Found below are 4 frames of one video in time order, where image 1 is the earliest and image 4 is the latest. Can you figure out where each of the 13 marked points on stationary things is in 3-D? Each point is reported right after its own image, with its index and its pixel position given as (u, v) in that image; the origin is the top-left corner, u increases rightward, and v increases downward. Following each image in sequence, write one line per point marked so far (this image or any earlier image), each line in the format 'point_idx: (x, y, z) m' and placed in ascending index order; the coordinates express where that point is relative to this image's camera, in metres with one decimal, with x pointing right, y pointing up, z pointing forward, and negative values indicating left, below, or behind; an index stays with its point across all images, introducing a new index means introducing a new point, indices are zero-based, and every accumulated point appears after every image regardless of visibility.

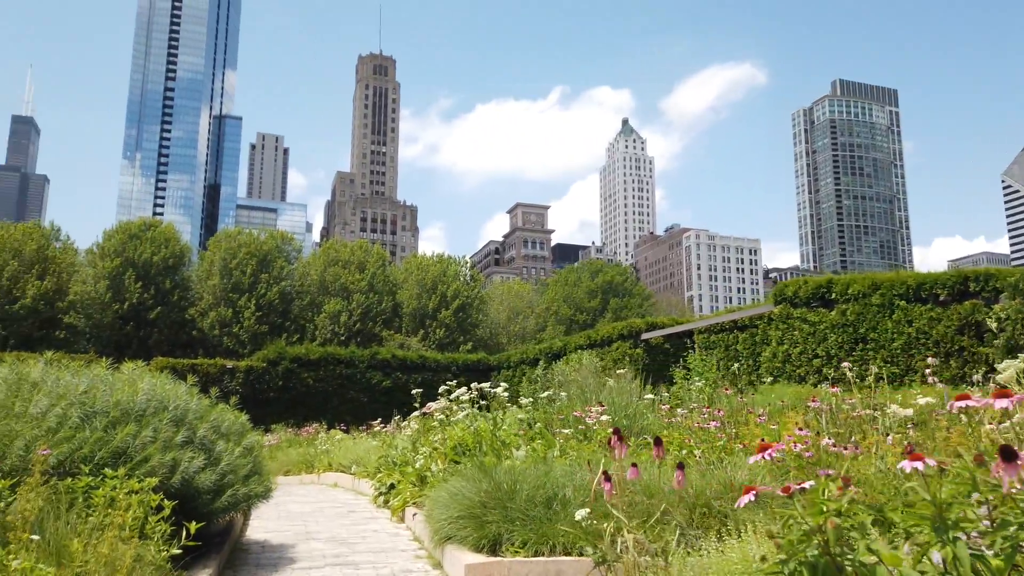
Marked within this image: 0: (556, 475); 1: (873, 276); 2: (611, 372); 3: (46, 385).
0: (+0.4, -1.4, +4.9) m
1: (+6.8, +0.2, +11.9) m
2: (+1.5, -1.3, +9.4) m
3: (-2.9, -0.6, +4.0) m
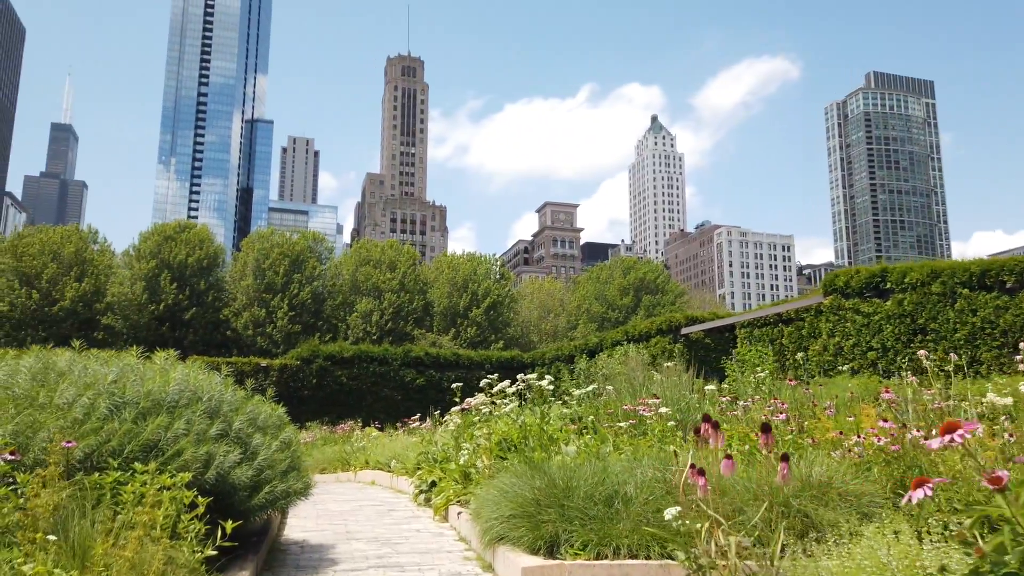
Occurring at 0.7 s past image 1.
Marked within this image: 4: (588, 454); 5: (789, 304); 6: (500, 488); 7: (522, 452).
0: (+0.7, -1.3, +4.5) m
1: (+7.4, +0.4, +11.2) m
2: (+2.1, -1.1, +9.0) m
3: (-2.6, -0.5, +3.7) m
4: (+0.6, -1.4, +5.2) m
5: (+6.0, -0.4, +13.8) m
6: (-0.1, -1.5, +4.7) m
7: (+0.1, -1.4, +5.4) m
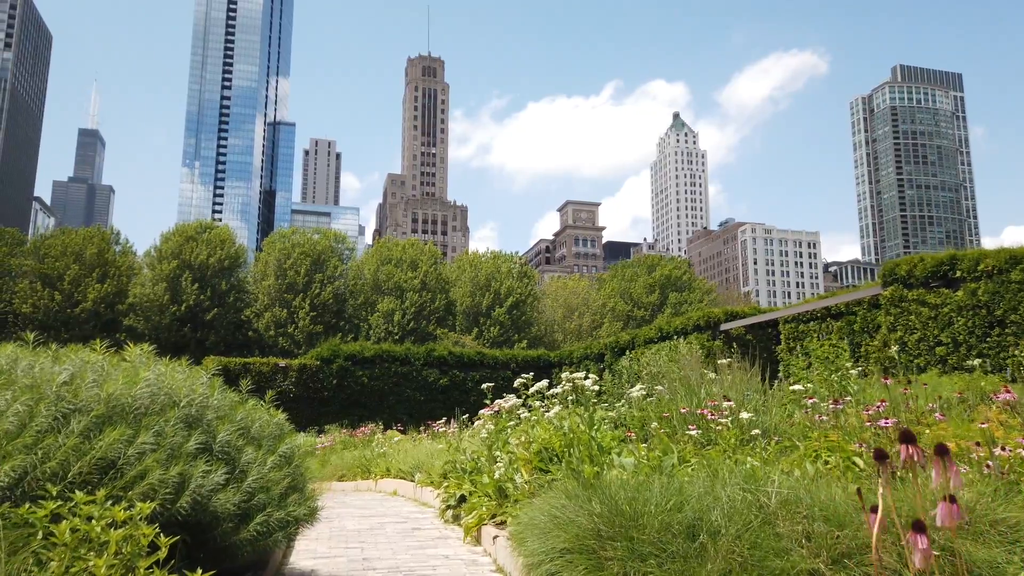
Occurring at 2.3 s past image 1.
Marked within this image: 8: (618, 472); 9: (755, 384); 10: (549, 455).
0: (+1.0, -1.2, +3.6) m
1: (+7.9, +0.6, +10.1) m
2: (+2.5, -0.9, +8.0) m
3: (-2.3, -0.4, +2.9) m
4: (+0.9, -1.2, +4.3) m
5: (+6.6, -0.2, +12.7) m
6: (+0.2, -1.4, +3.8) m
7: (+0.4, -1.3, +4.6) m
8: (+0.7, -1.2, +4.3) m
9: (+2.4, -0.9, +6.3) m
10: (+0.3, -1.4, +5.1) m
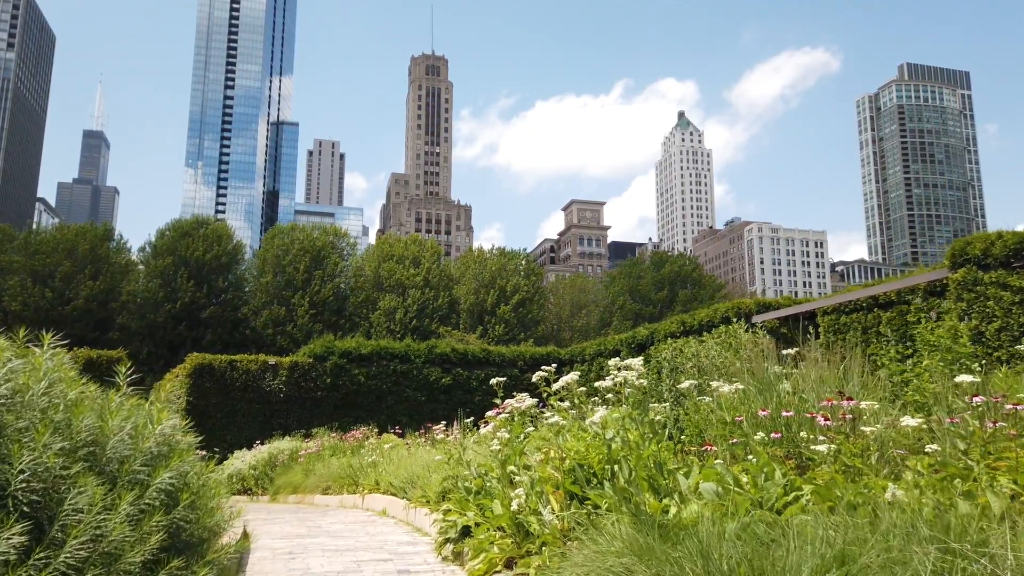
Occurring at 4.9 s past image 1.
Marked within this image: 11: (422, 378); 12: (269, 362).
0: (+1.2, -0.9, +2.1) m
1: (+8.1, +0.9, +8.6) m
2: (+2.7, -0.7, +6.5) m
3: (-2.2, -0.1, +1.5) m
4: (+1.1, -1.0, +2.8) m
5: (+6.8, +0.1, +11.2) m
6: (+0.3, -1.1, +2.4) m
7: (+0.5, -1.0, +3.1) m
8: (+0.9, -1.0, +2.8) m
9: (+2.5, -0.7, +4.8) m
10: (+0.4, -1.1, +3.7) m
11: (-2.4, -2.4, +17.0) m
12: (-6.3, -1.9, +16.1) m
